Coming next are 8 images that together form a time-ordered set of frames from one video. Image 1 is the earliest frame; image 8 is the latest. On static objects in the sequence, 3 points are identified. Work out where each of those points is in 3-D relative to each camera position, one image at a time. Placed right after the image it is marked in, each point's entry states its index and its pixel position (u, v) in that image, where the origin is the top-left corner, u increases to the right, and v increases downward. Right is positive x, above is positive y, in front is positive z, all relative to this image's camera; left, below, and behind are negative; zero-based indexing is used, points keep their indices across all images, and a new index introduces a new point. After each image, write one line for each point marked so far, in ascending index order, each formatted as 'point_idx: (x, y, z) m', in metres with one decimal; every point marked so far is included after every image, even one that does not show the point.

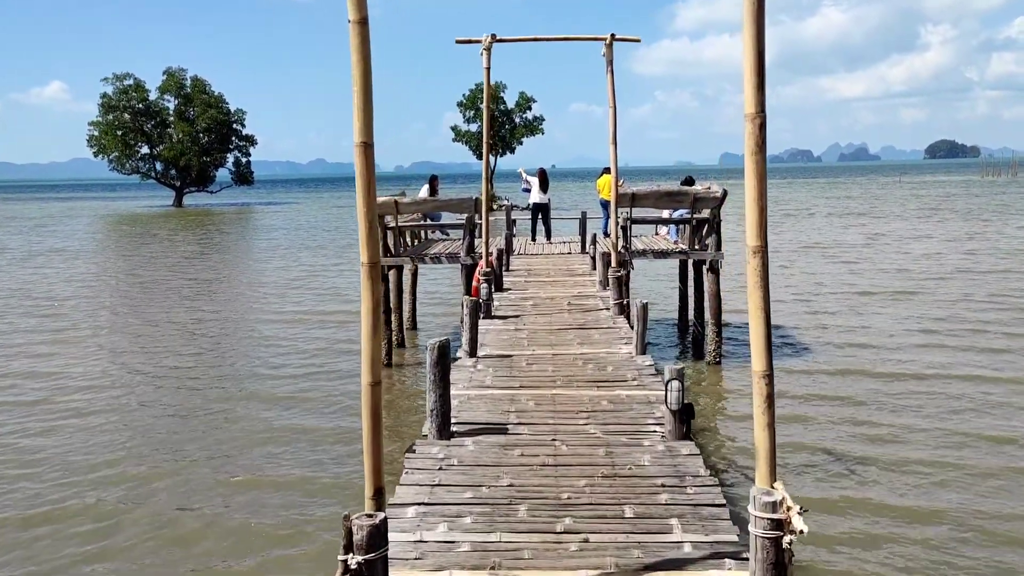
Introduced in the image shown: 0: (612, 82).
0: (+1.5, +3.1, +12.8) m
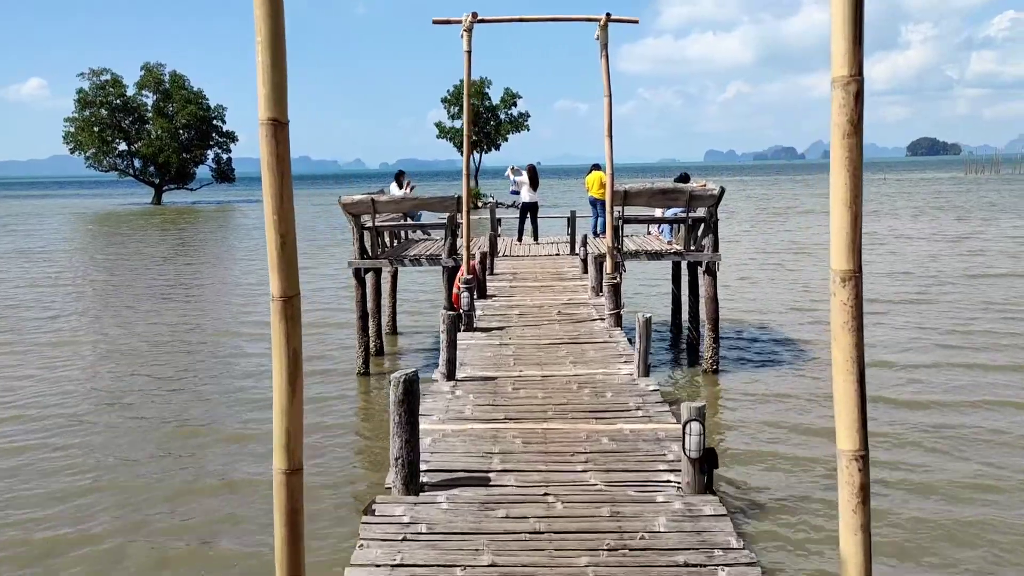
0: (+1.3, +3.0, +11.5) m
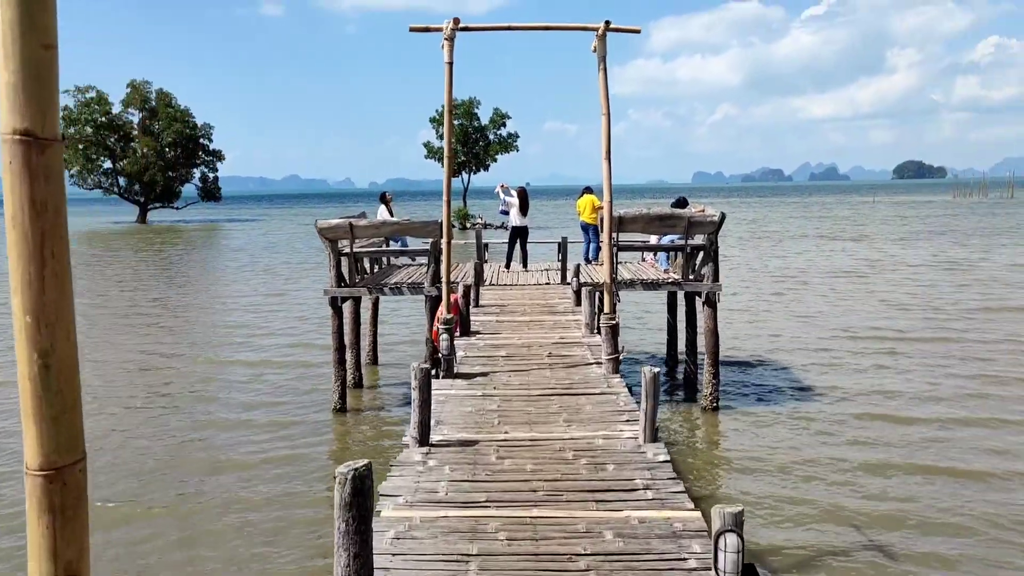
0: (+1.1, +2.5, +10.3) m
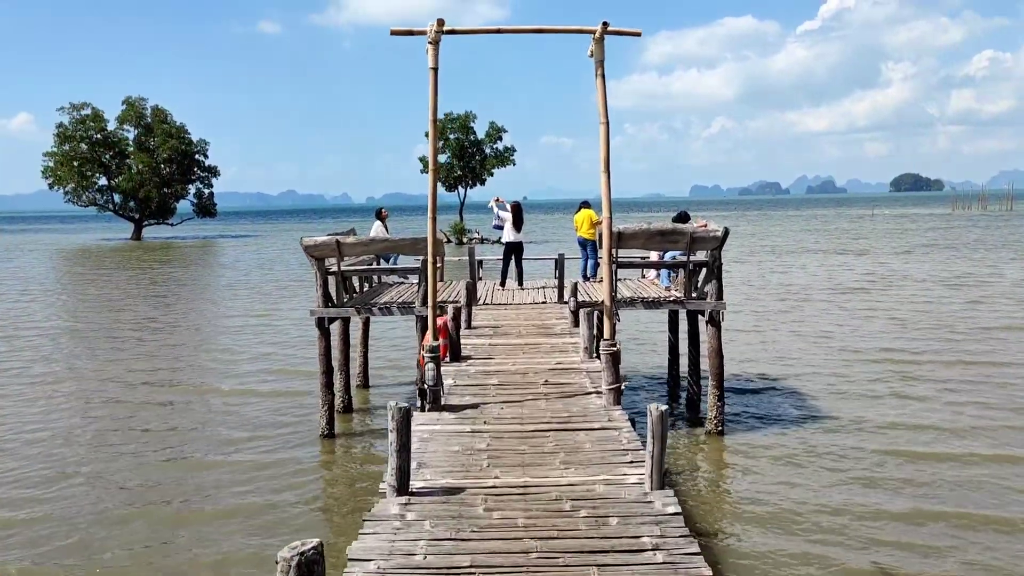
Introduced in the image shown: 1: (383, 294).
0: (+1.0, +2.2, +9.5) m
1: (-3.0, -0.2, +19.9) m
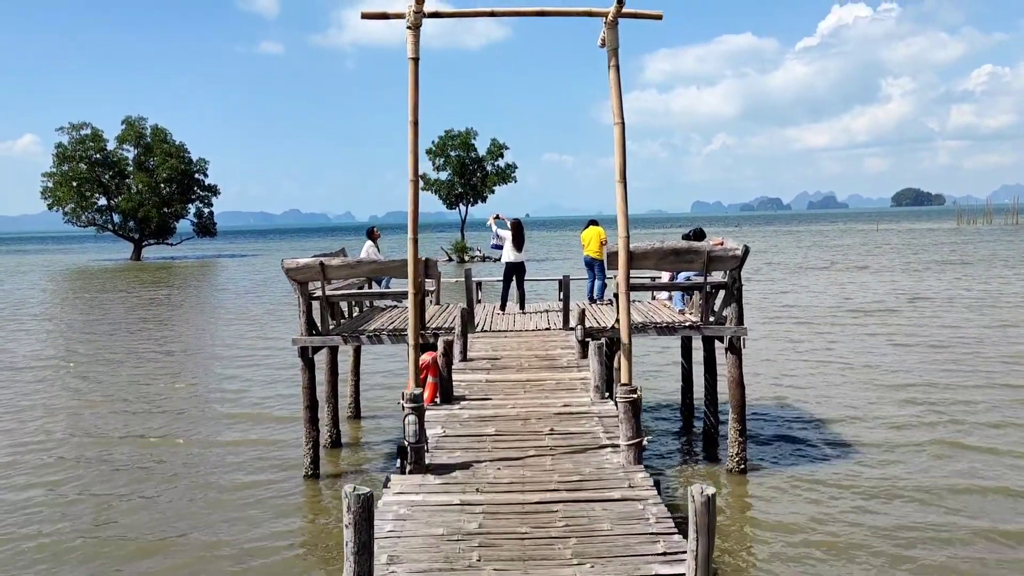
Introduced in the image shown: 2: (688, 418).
0: (+1.0, +1.9, +7.9) m
1: (-3.0, -0.7, +18.3) m
2: (+3.9, -2.9, +18.8) m
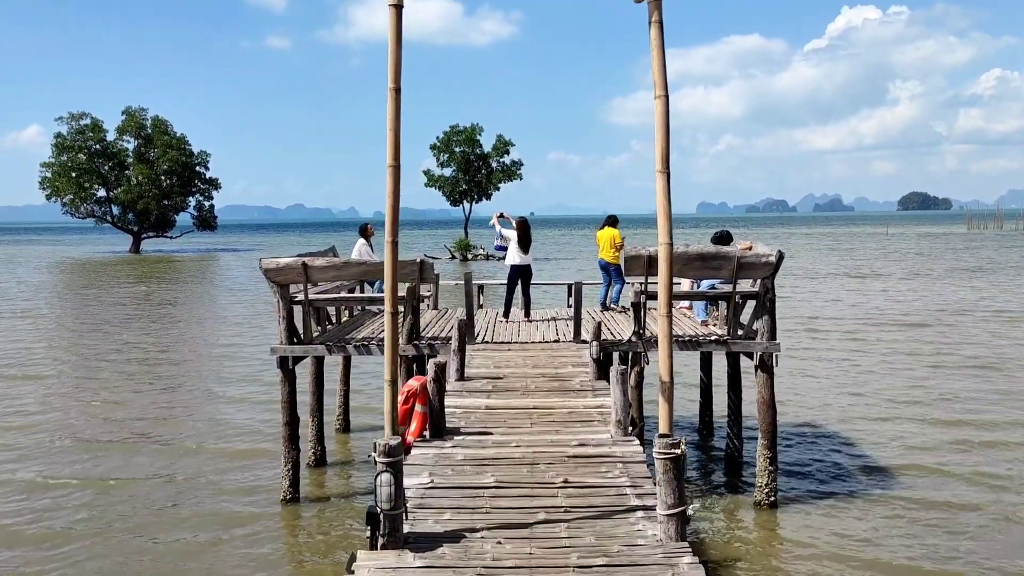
0: (+1.1, +1.8, +6.1) m
1: (-2.9, -0.8, +16.5) m
2: (+4.0, -3.1, +17.0) m
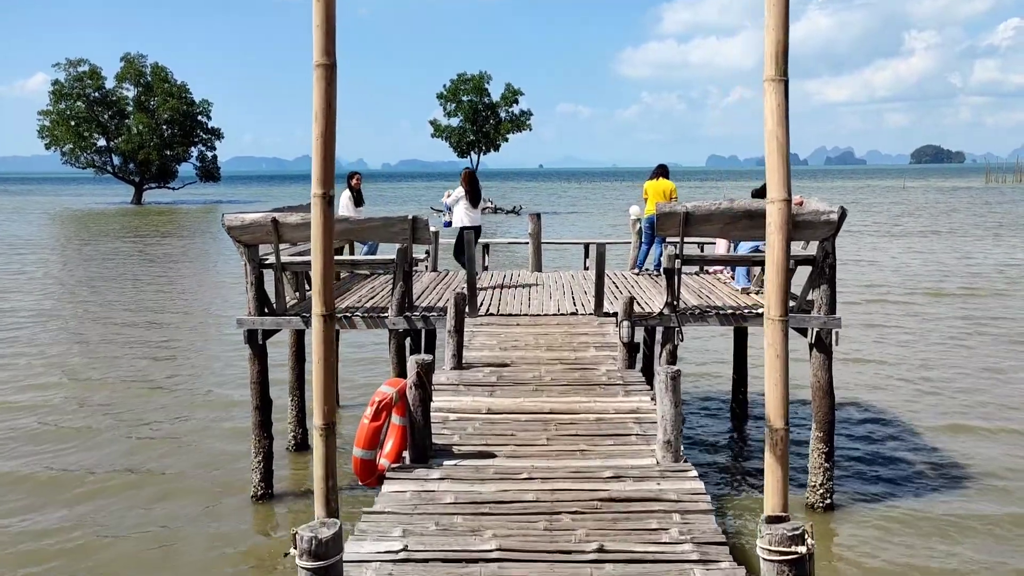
0: (+1.1, +1.8, +3.6) m
1: (-2.7, -0.1, +14.1) m
2: (+4.1, -2.4, +14.7) m
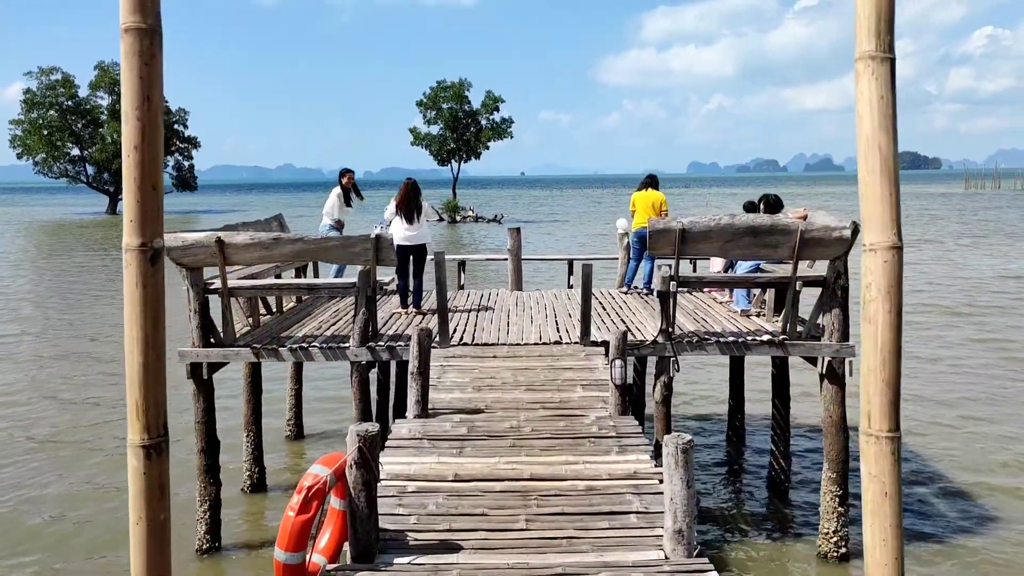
0: (+1.0, +1.6, +2.3) m
1: (-3.1, -0.5, +12.7) m
2: (+3.8, -2.8, +13.4) m
